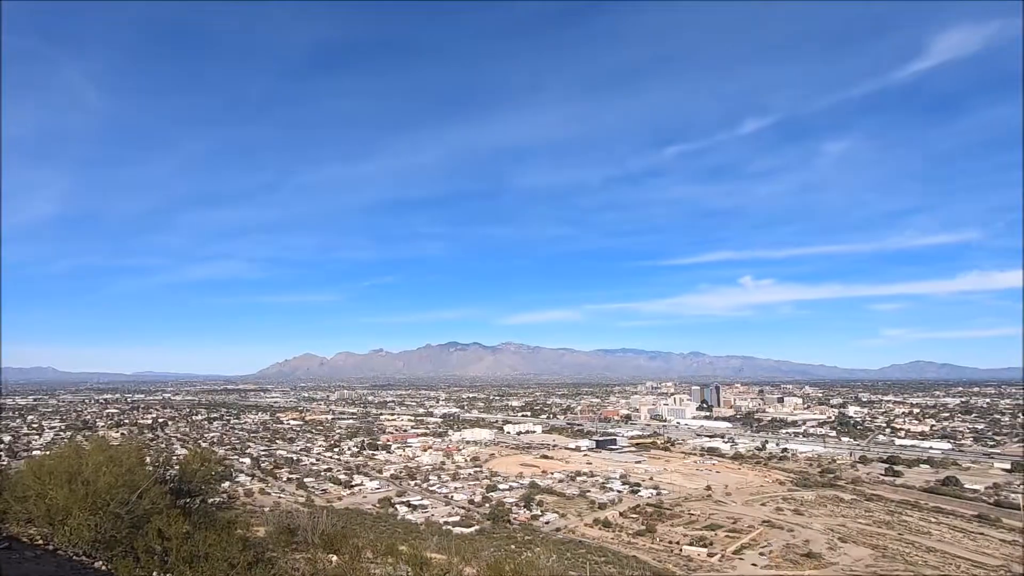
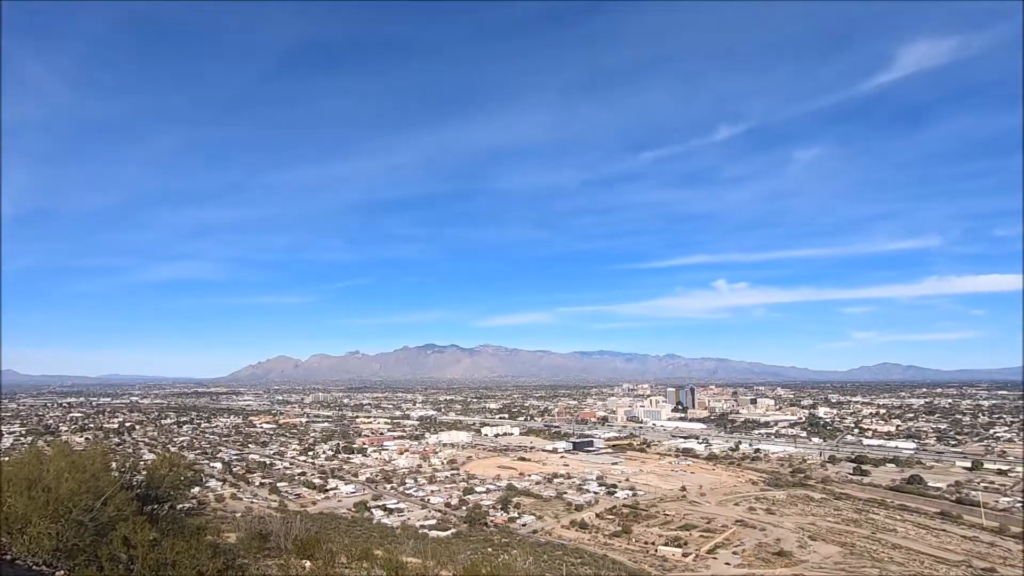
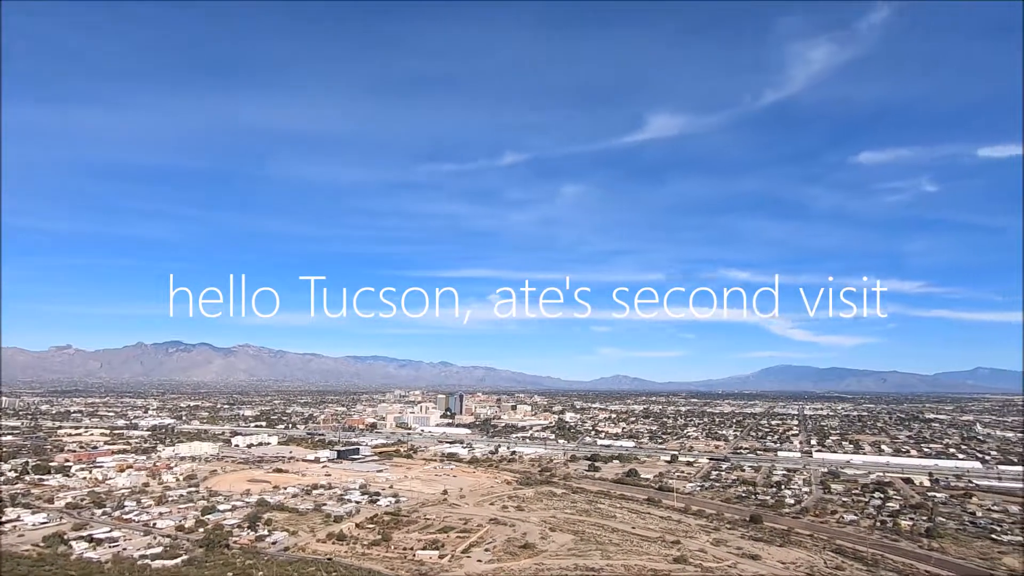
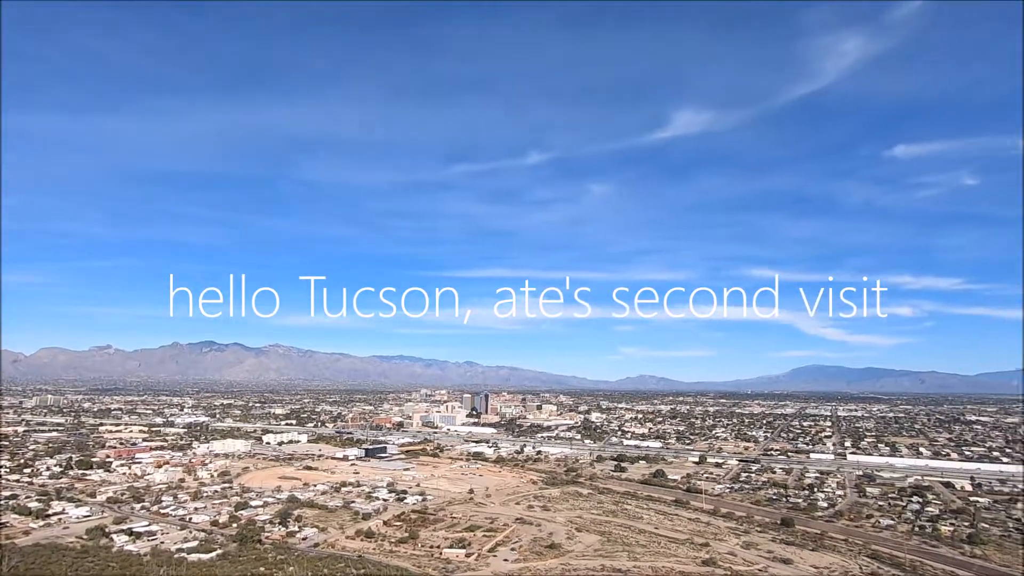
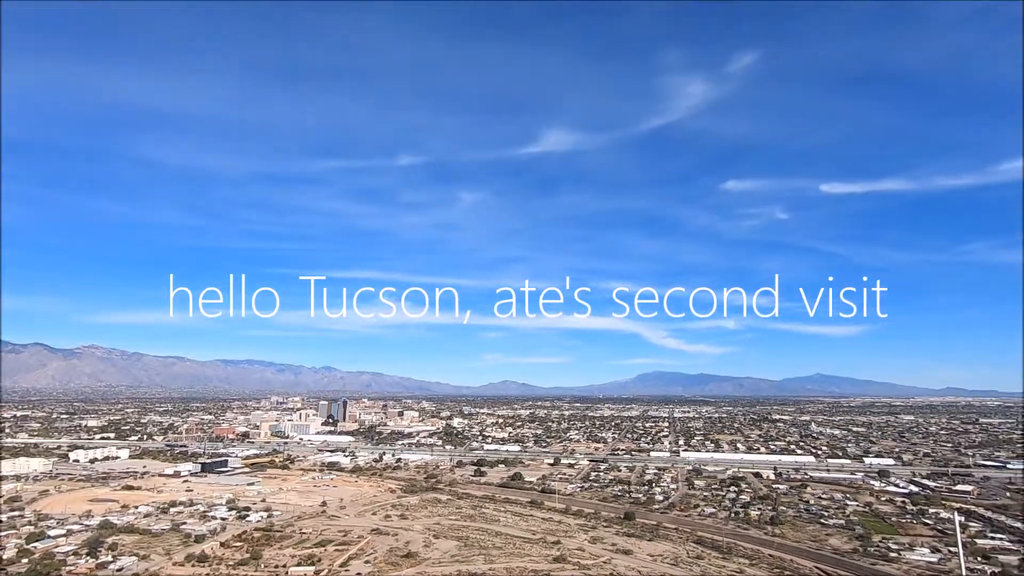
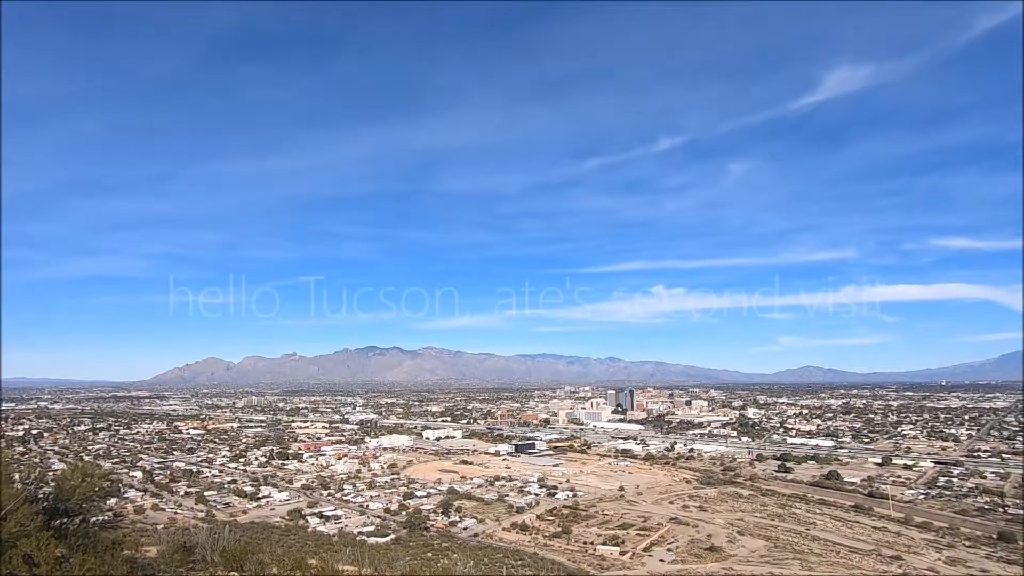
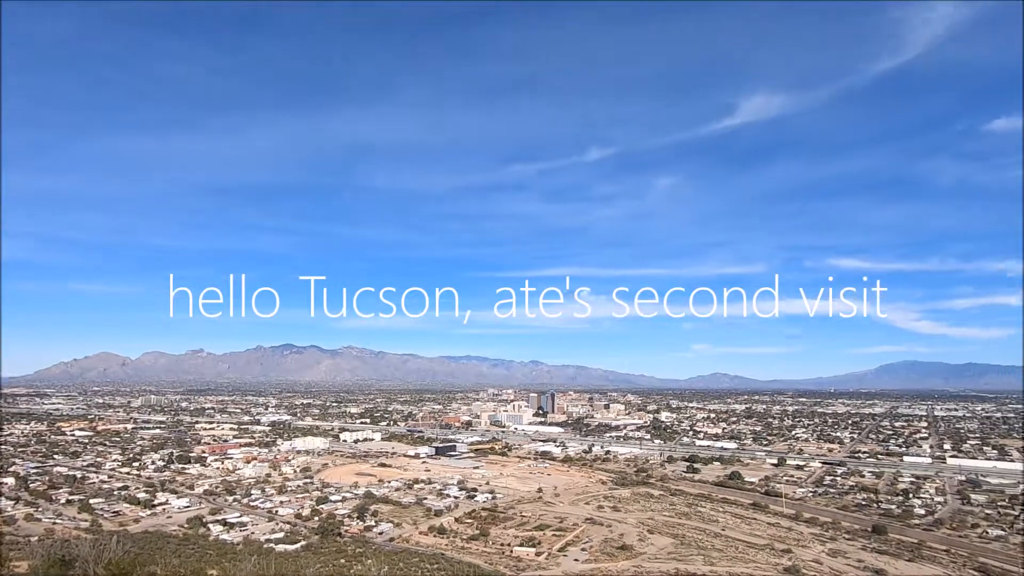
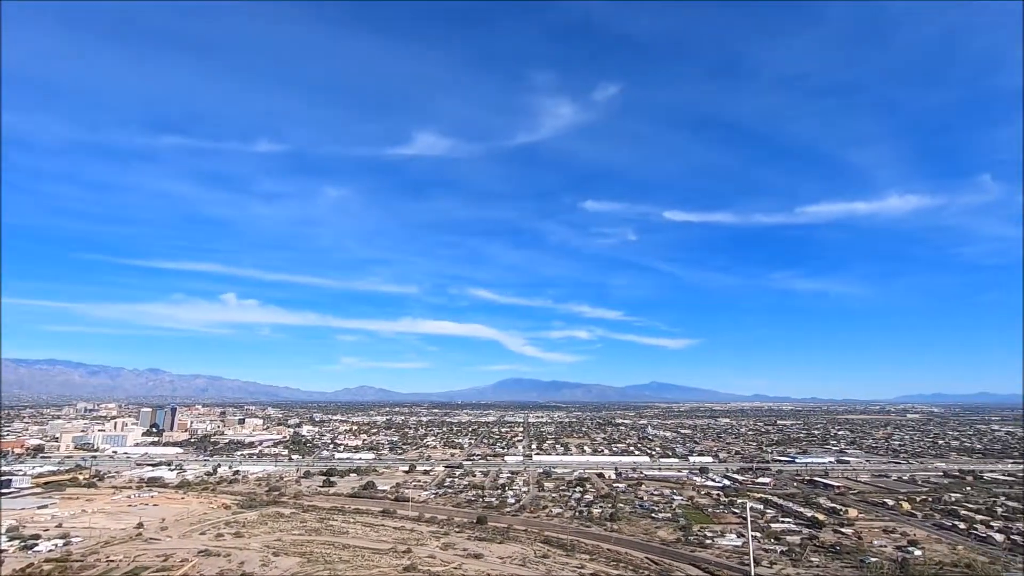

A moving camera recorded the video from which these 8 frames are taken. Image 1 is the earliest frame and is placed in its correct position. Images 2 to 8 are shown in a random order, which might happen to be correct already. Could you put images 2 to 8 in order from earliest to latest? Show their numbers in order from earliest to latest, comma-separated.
2, 6, 7, 4, 3, 5, 8
